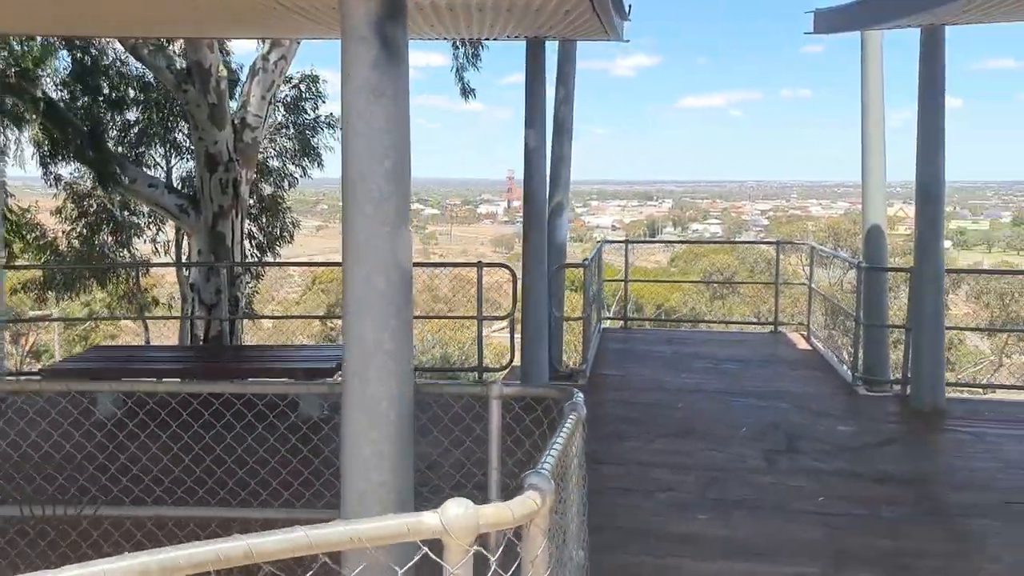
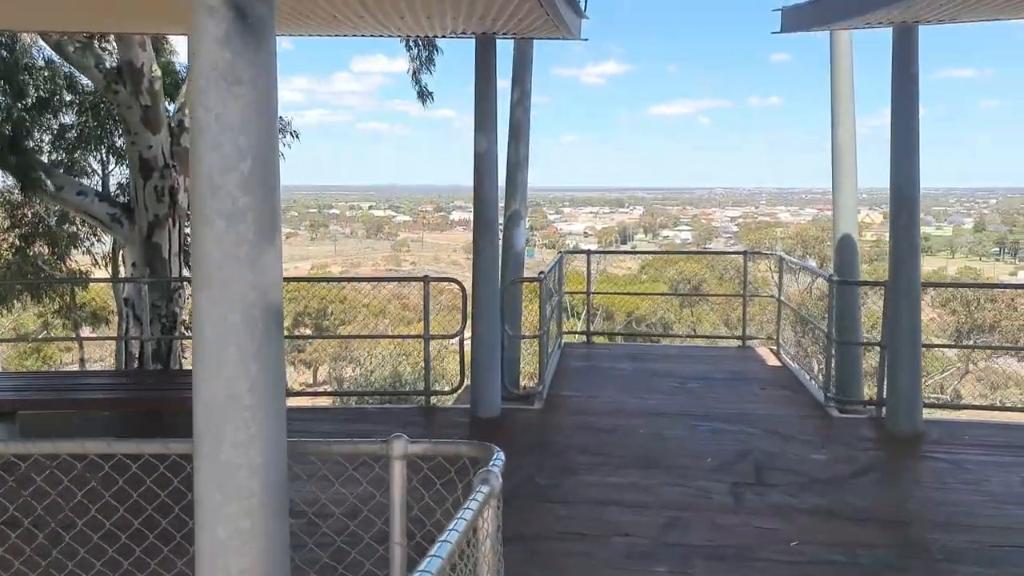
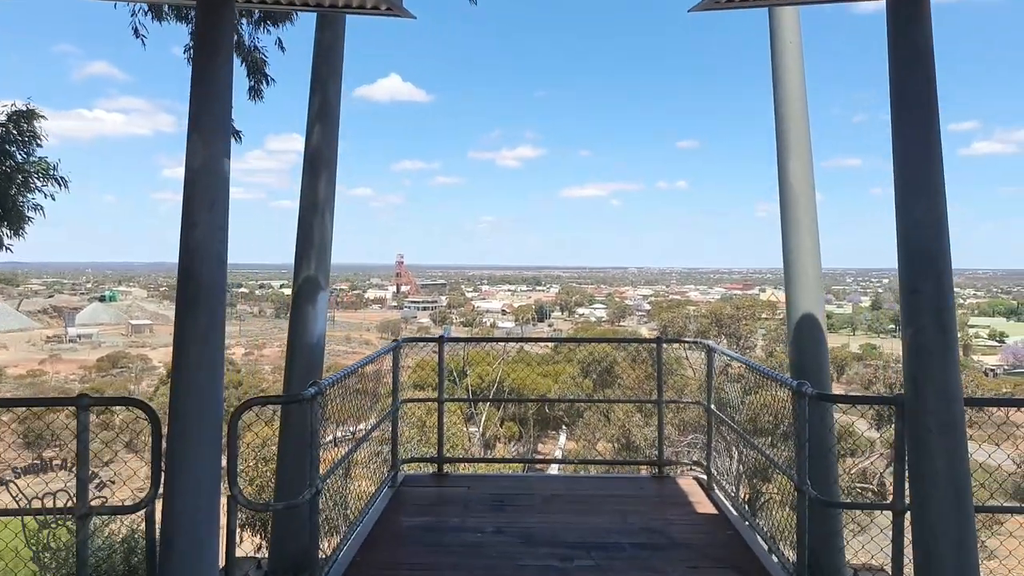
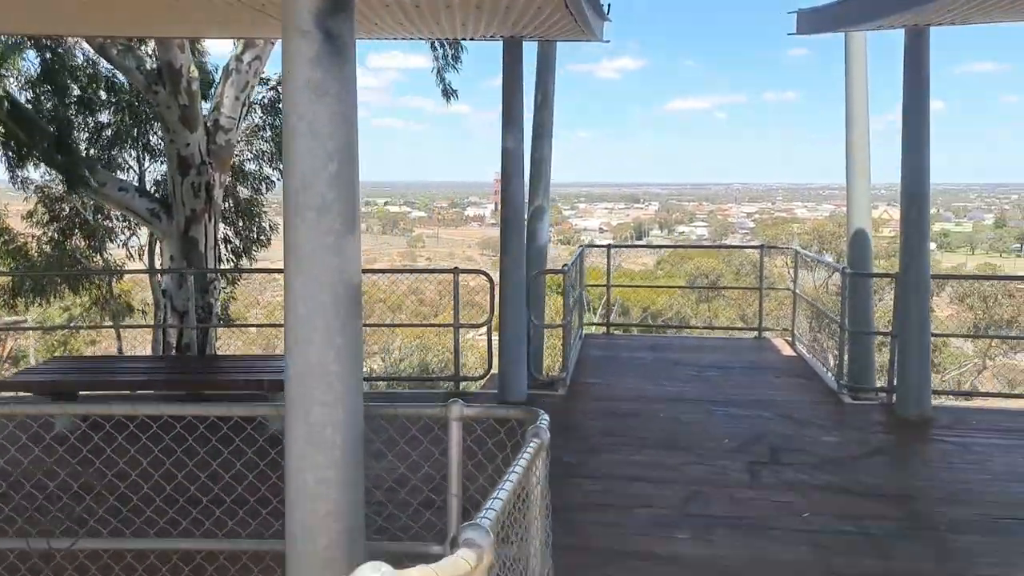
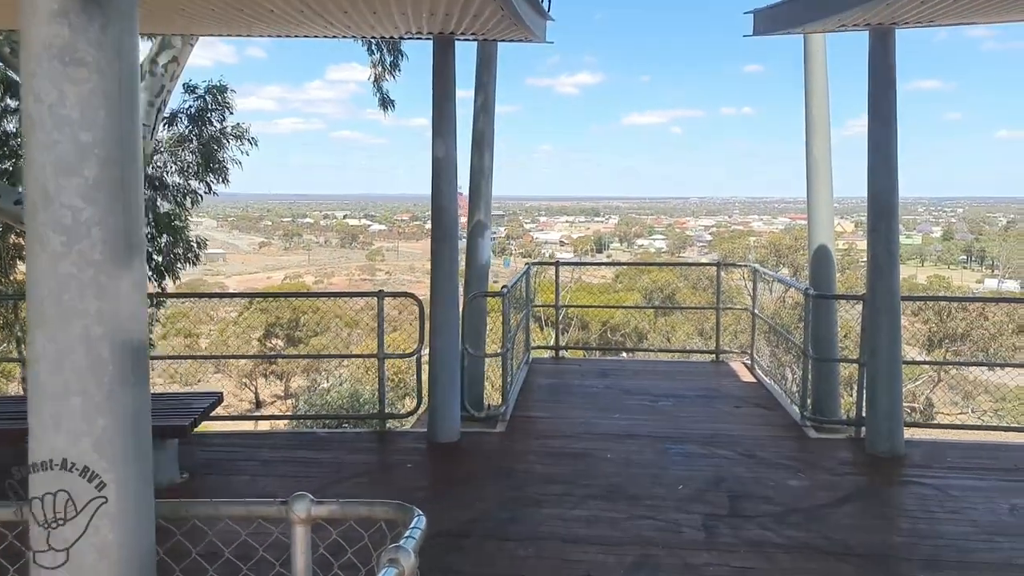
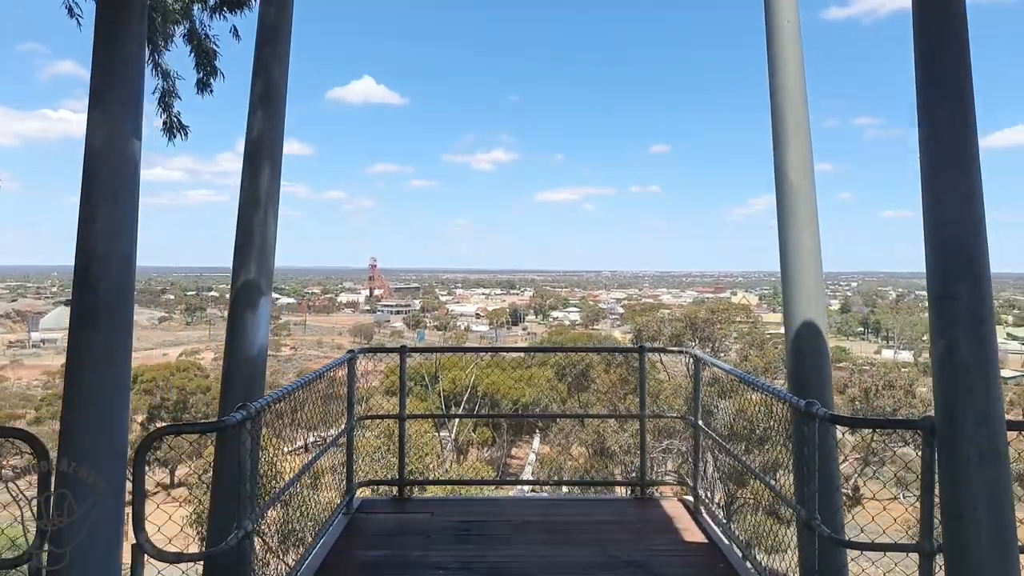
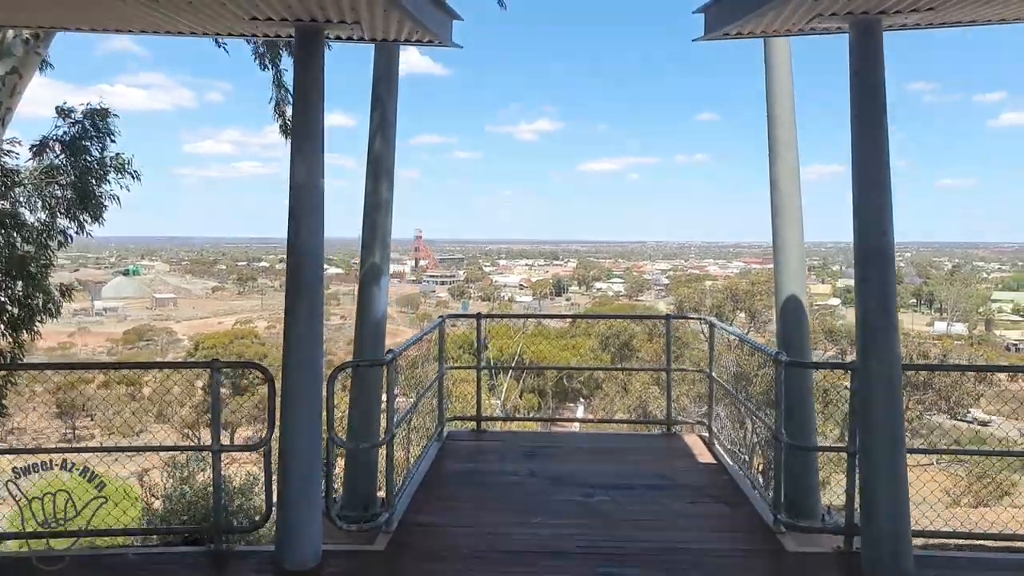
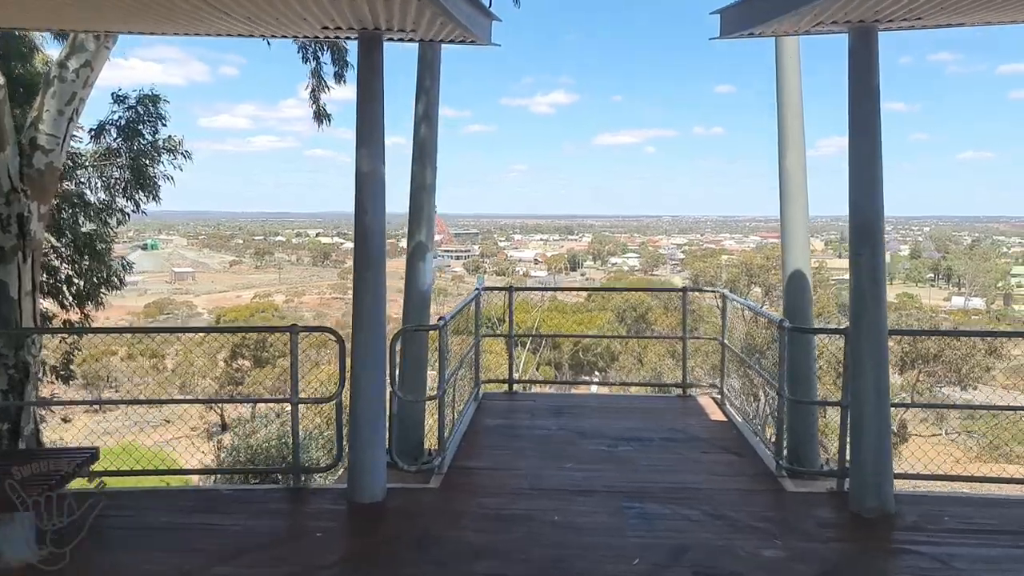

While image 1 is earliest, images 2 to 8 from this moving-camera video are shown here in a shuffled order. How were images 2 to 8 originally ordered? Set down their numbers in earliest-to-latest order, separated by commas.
4, 2, 5, 8, 7, 3, 6
